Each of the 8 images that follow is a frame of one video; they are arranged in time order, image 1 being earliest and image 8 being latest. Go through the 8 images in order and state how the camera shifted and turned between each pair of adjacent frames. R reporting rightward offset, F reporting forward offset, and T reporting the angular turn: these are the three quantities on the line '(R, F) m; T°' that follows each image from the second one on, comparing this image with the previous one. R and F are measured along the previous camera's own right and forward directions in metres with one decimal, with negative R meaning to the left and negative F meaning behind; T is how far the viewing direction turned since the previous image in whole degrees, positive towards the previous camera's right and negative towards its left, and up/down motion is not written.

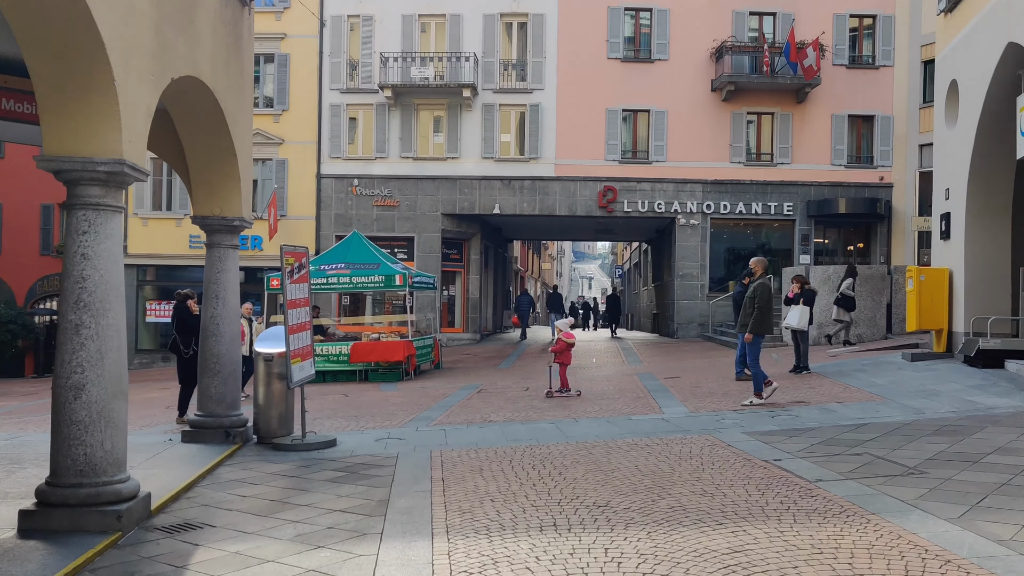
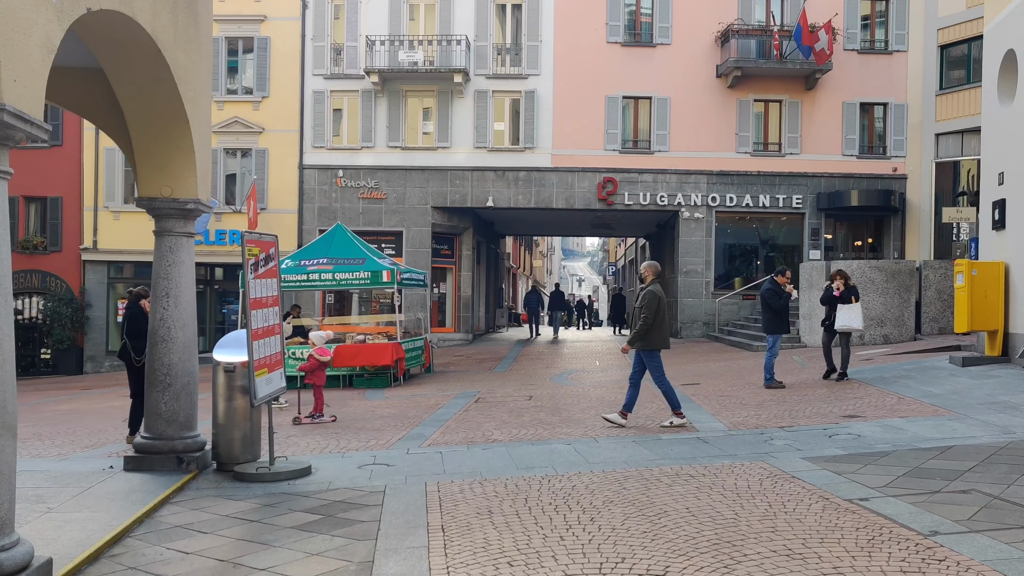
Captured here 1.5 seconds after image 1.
(-0.2, +1.4) m; +1°
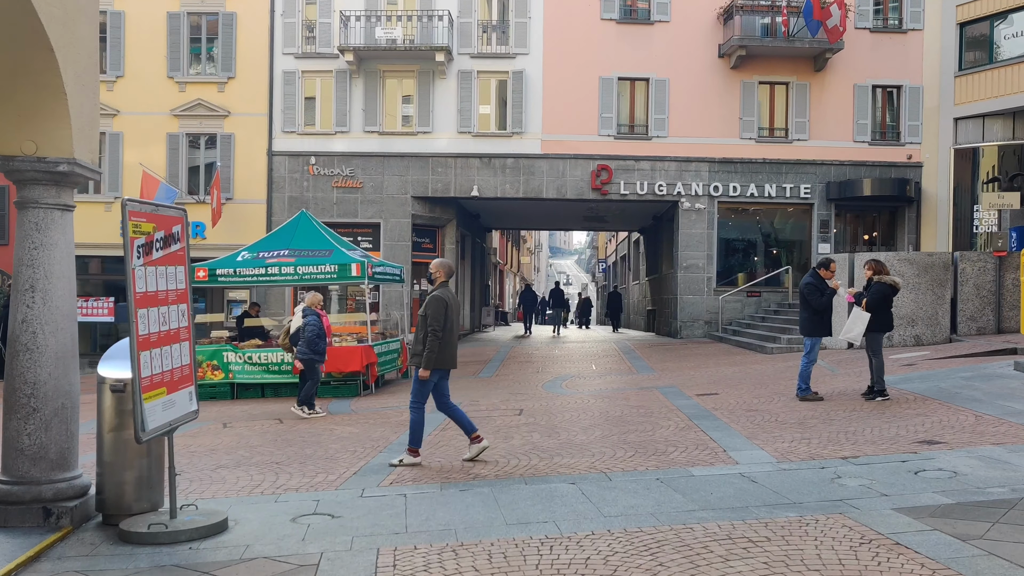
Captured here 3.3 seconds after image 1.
(0.0, +1.8) m; +1°
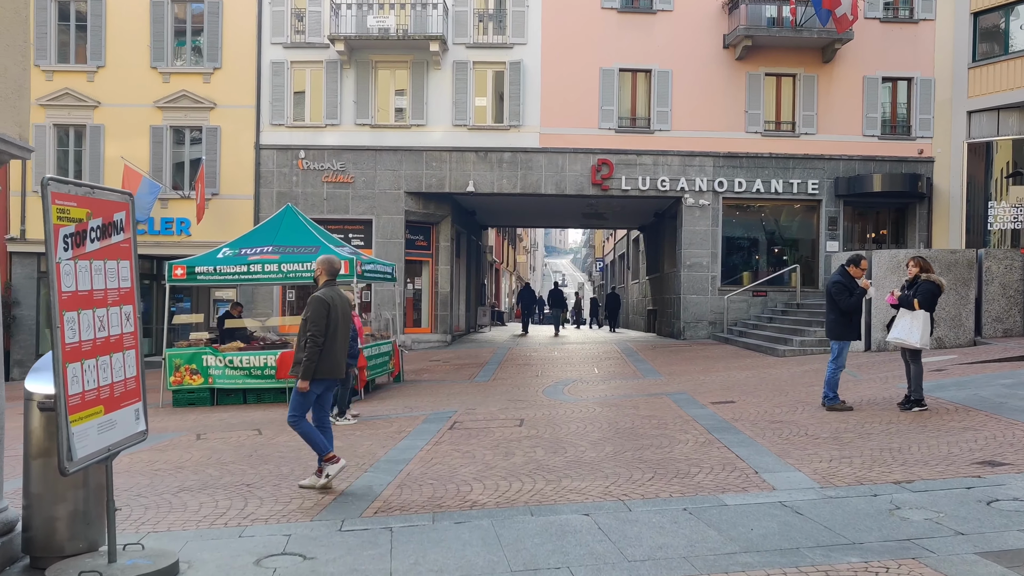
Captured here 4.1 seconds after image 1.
(0.0, +0.8) m; 0°
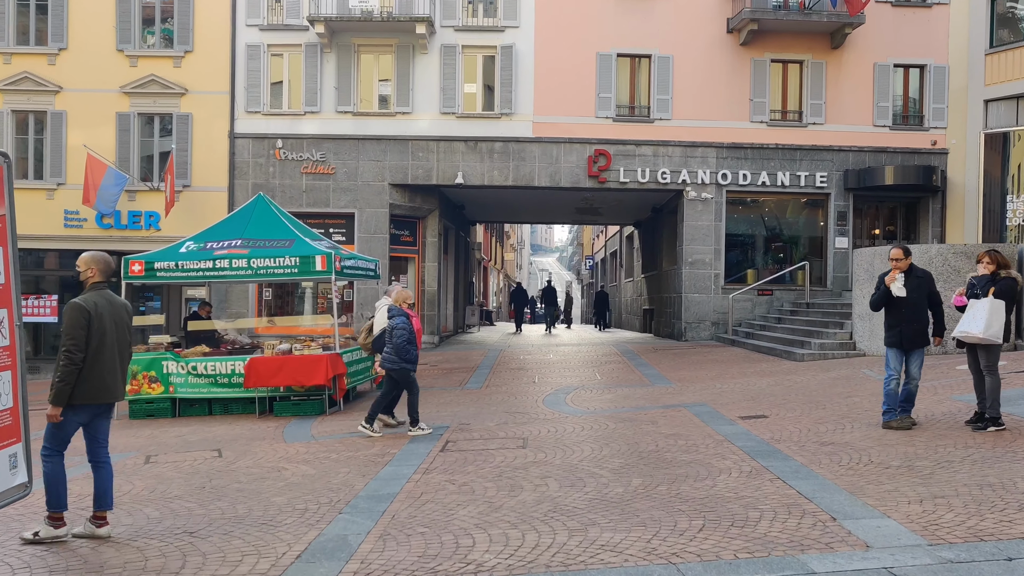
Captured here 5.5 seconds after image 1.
(-0.1, +1.2) m; +1°
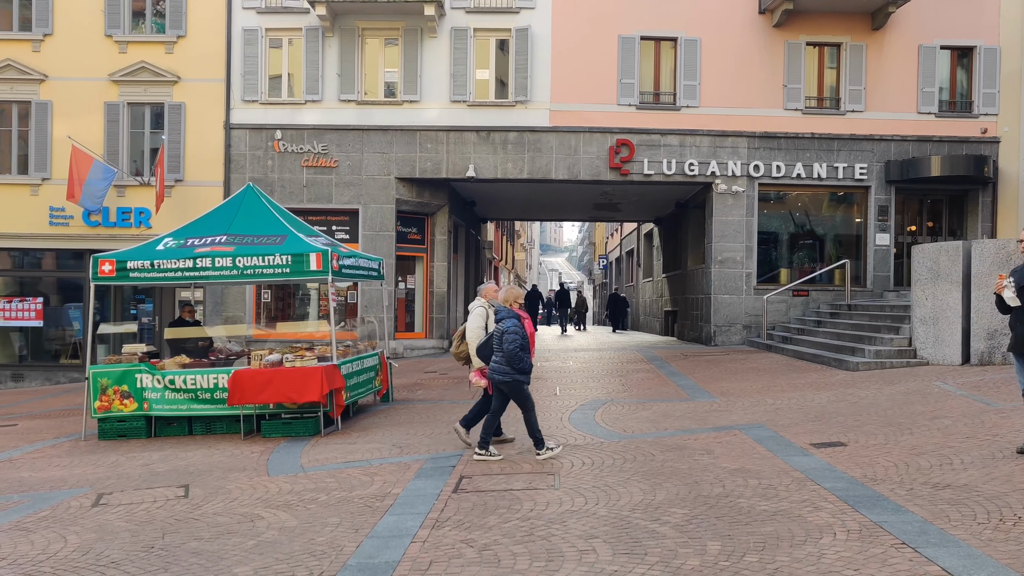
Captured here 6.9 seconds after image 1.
(-0.1, +1.4) m; -1°
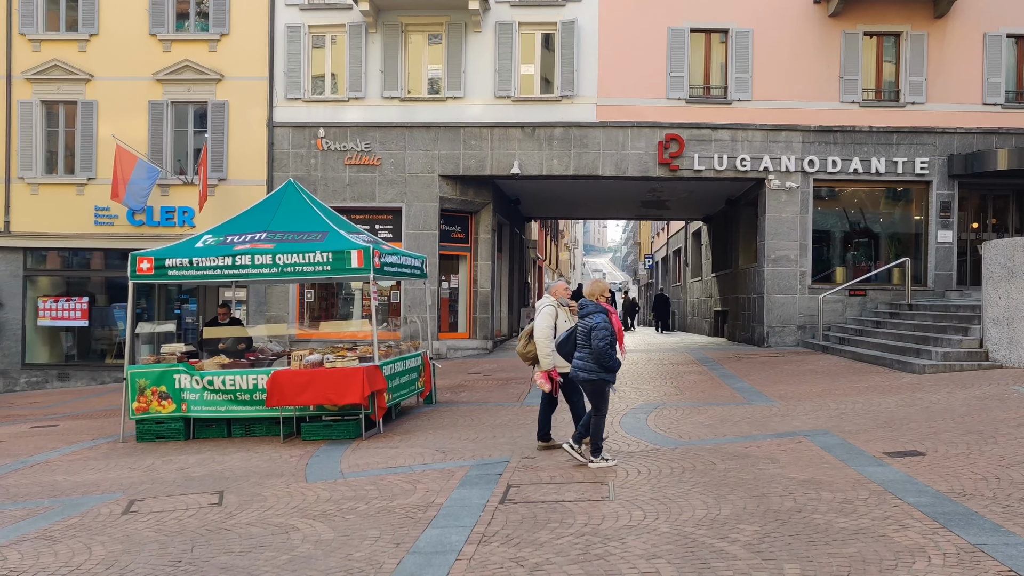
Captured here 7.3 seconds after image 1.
(-0.1, +0.4) m; -3°
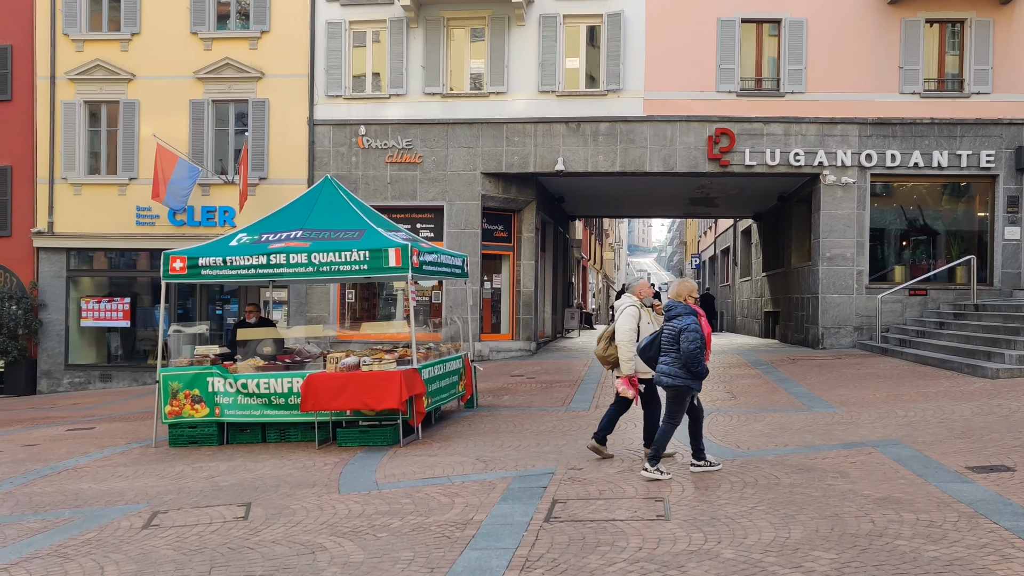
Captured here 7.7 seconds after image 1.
(0.0, +0.5) m; -3°
